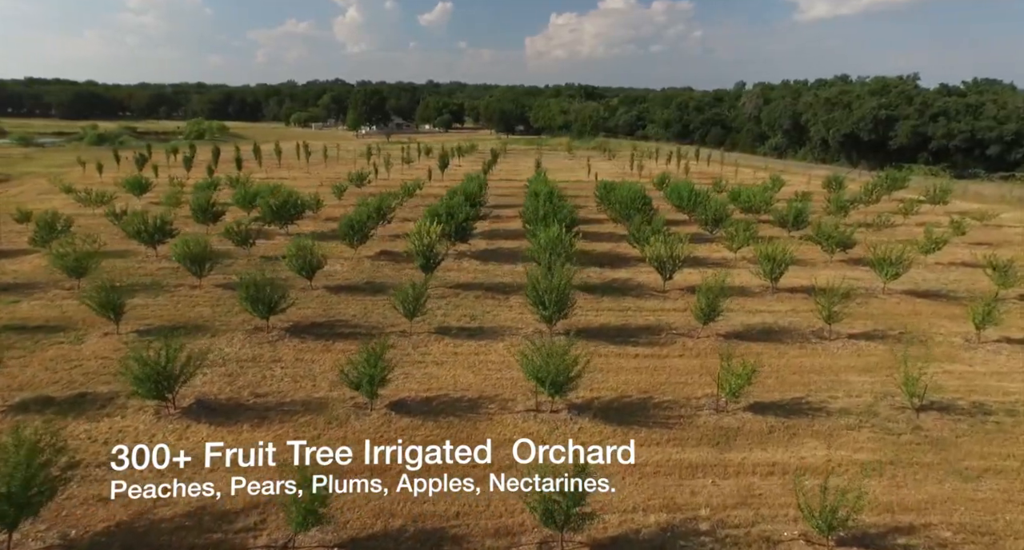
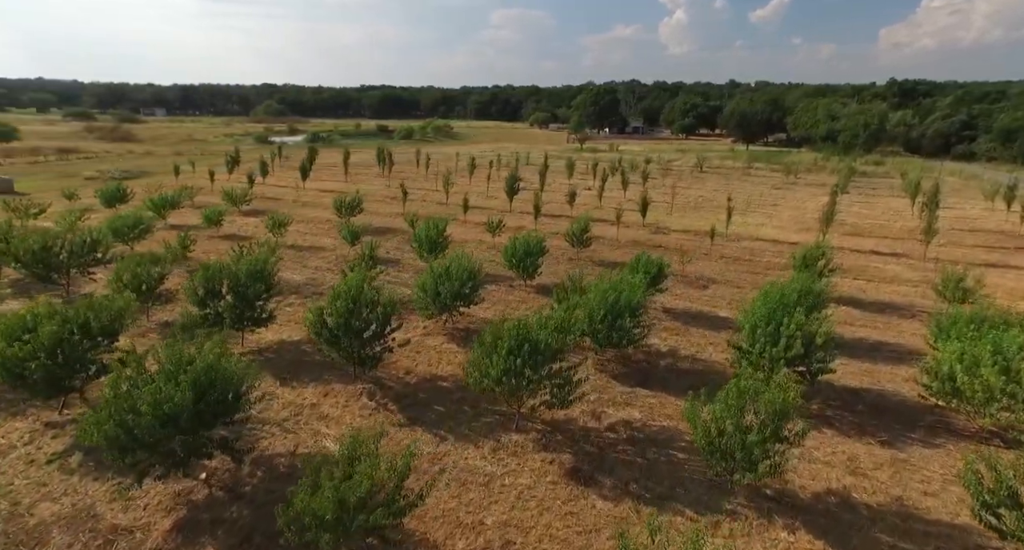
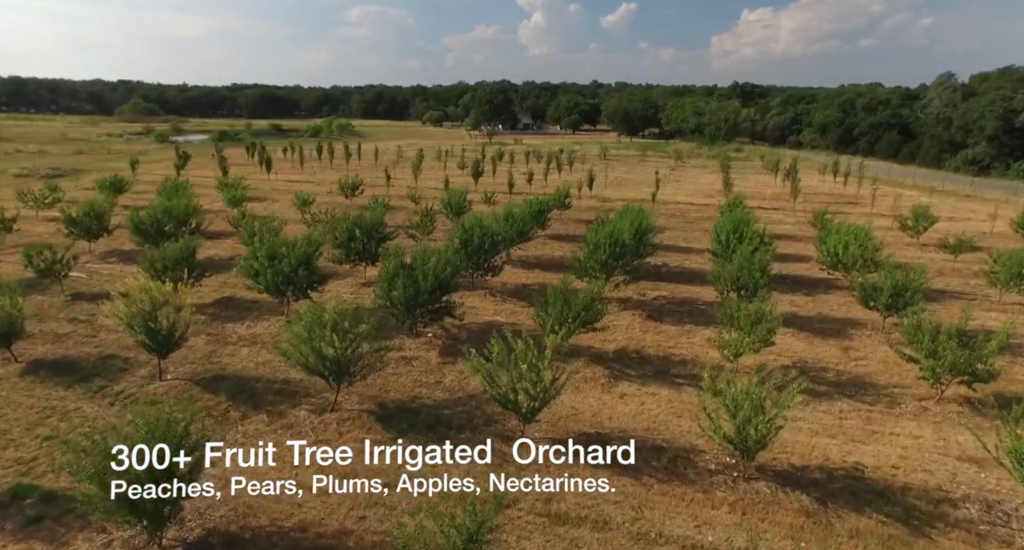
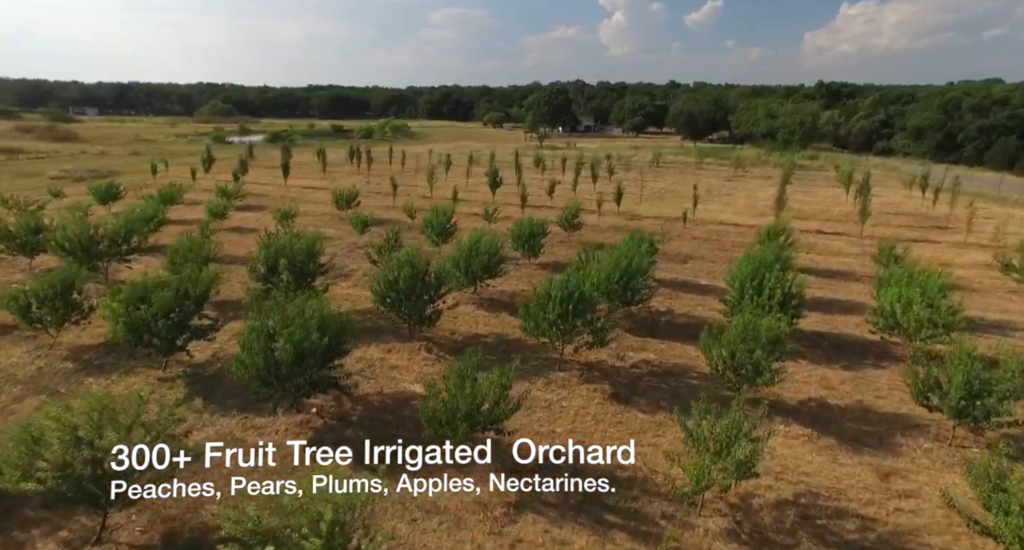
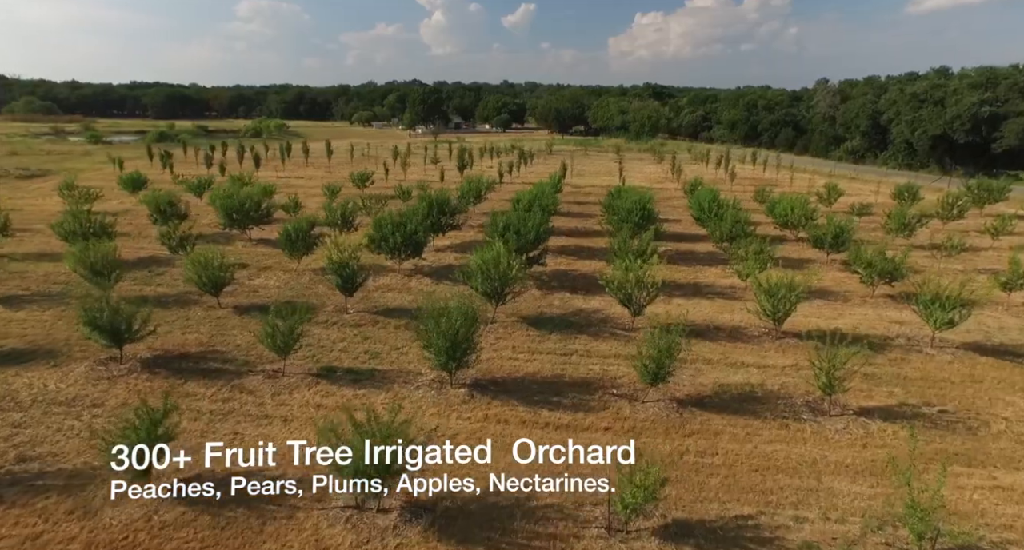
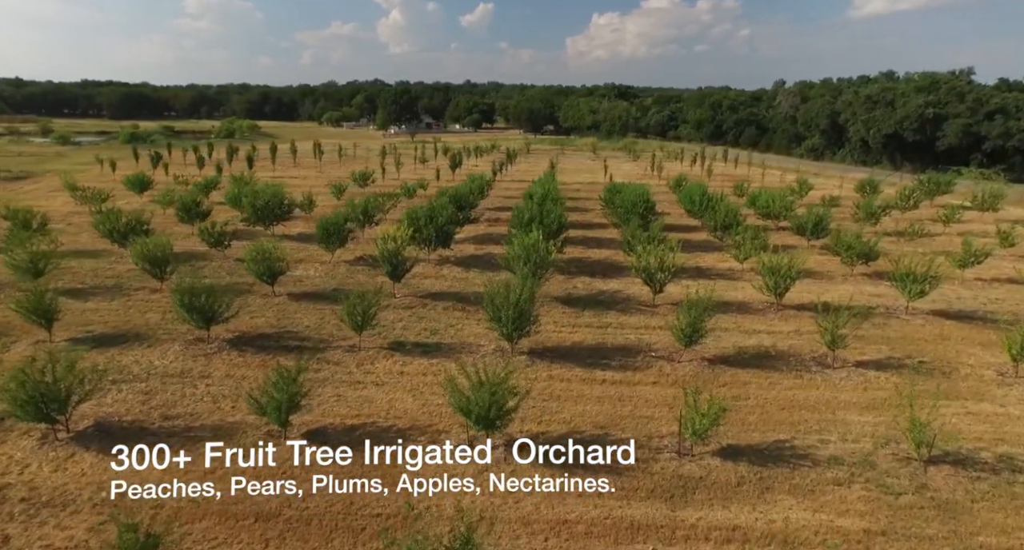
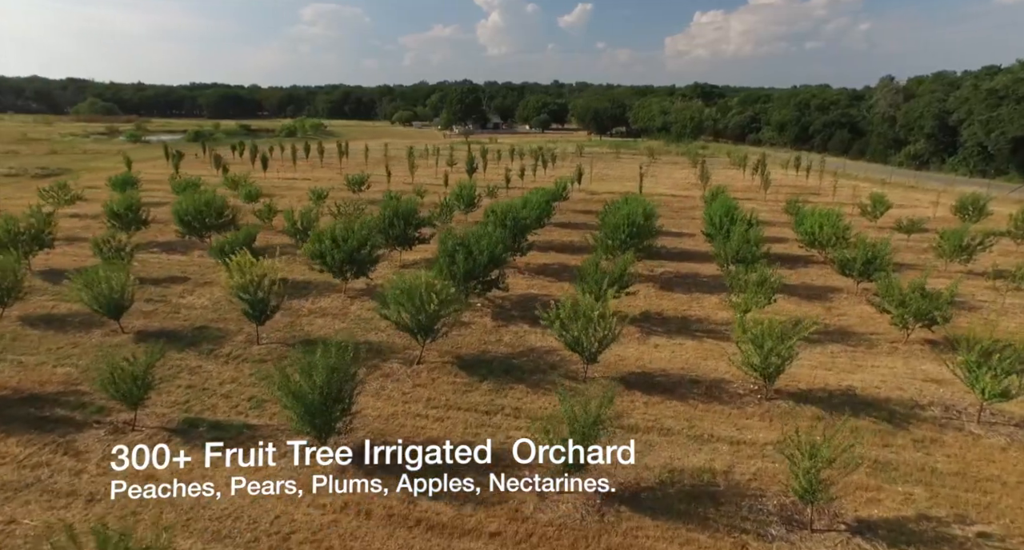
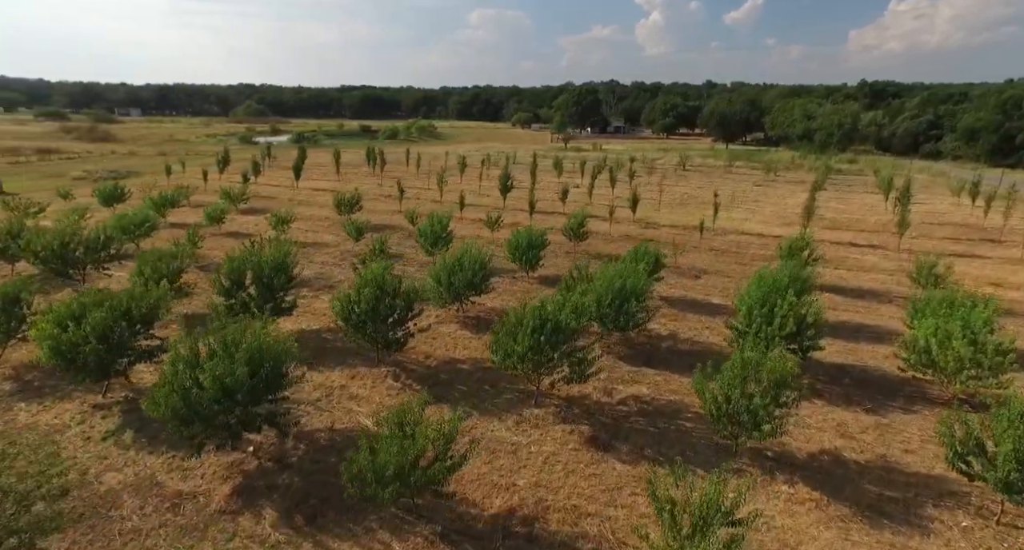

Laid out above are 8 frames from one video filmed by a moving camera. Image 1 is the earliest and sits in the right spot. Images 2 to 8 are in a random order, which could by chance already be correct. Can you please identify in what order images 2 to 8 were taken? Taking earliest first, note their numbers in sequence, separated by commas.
6, 5, 7, 3, 4, 8, 2
